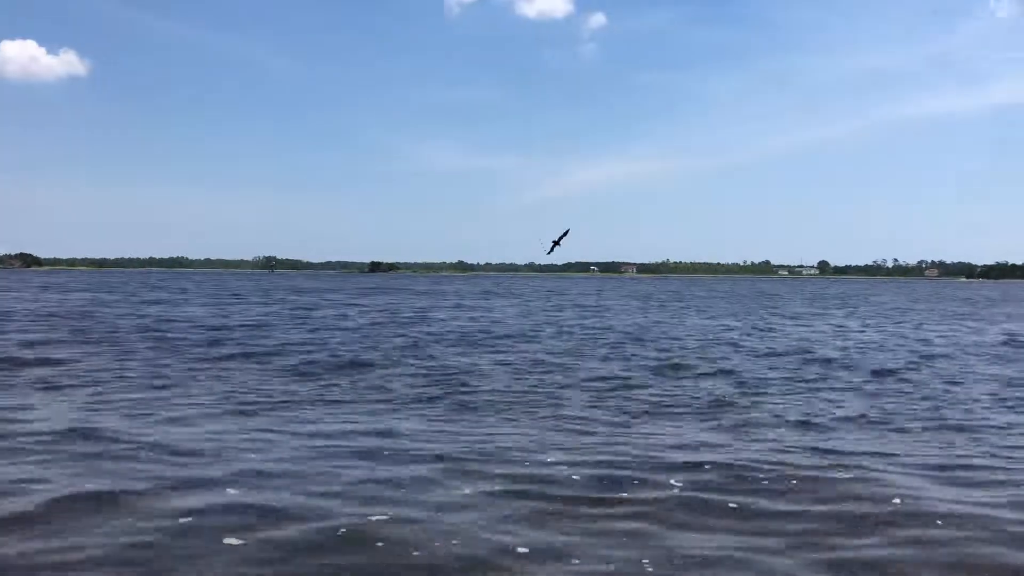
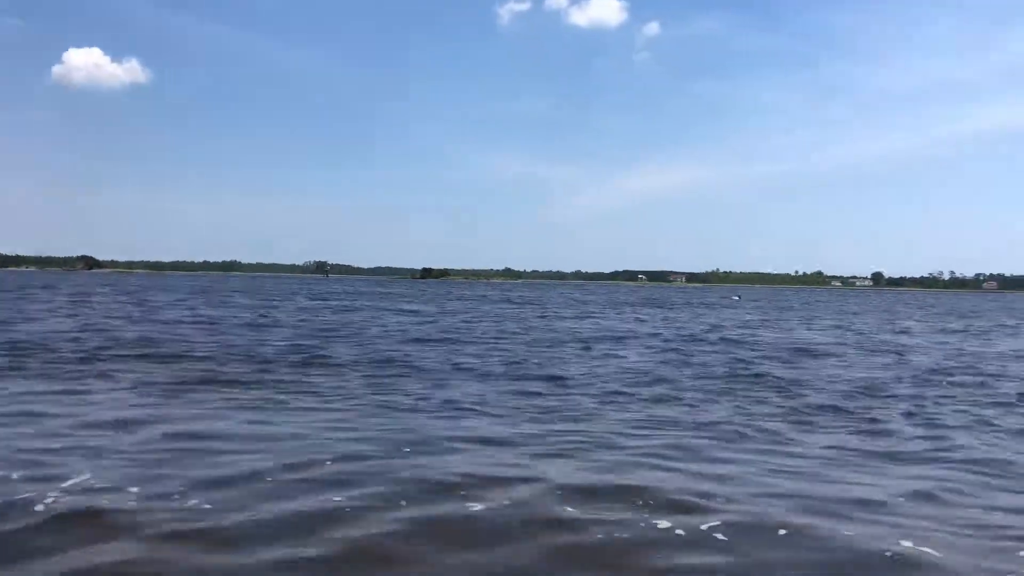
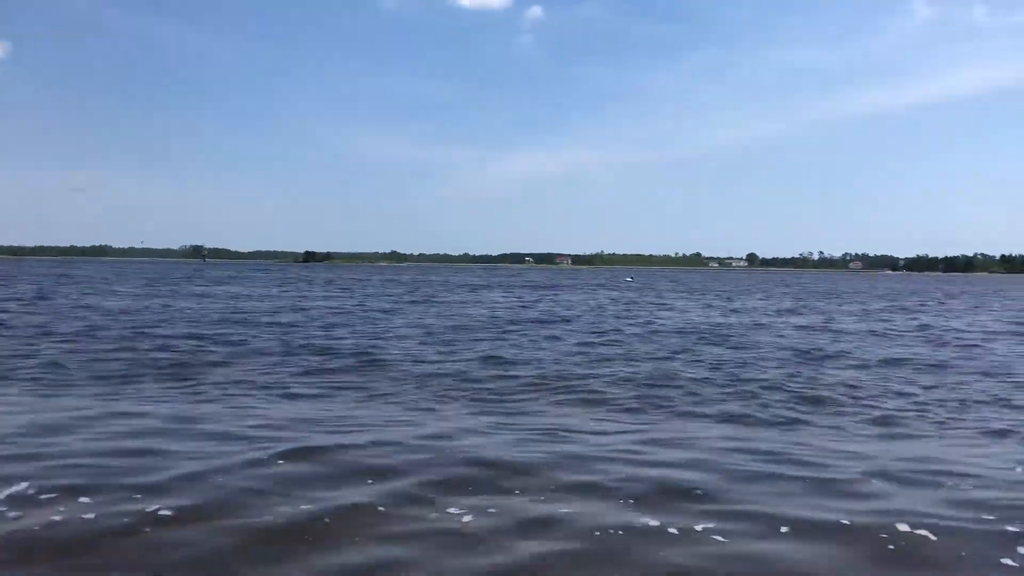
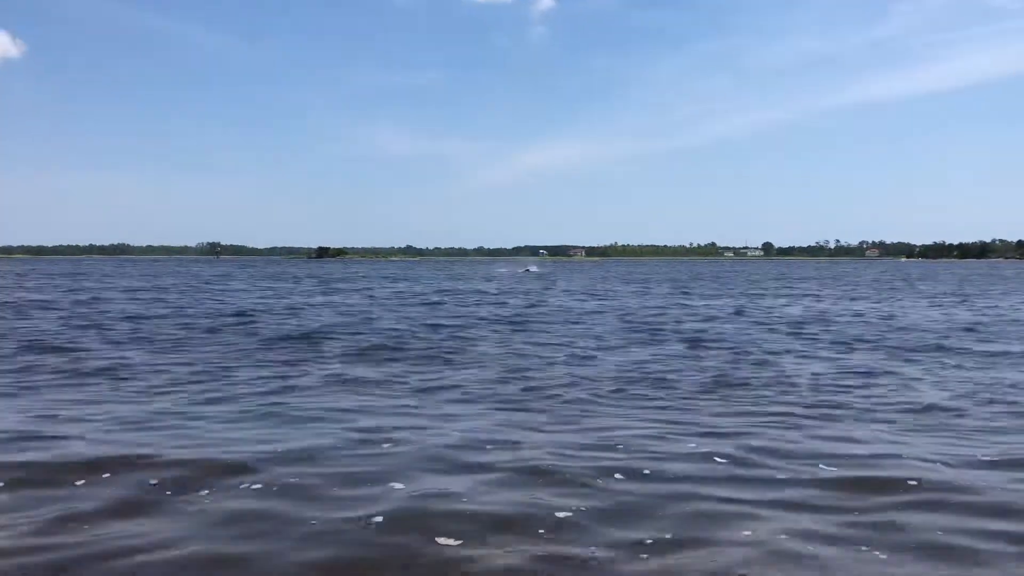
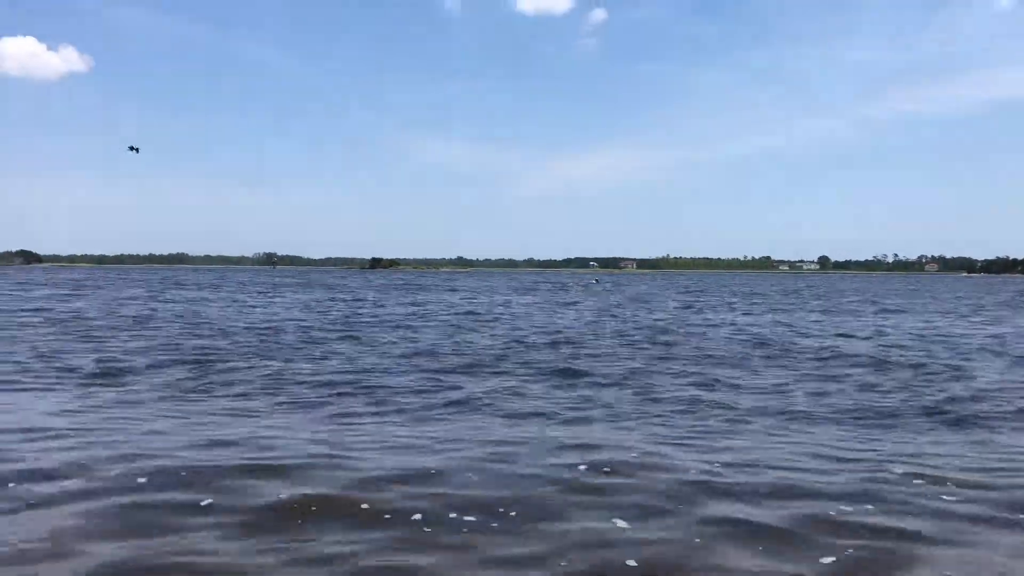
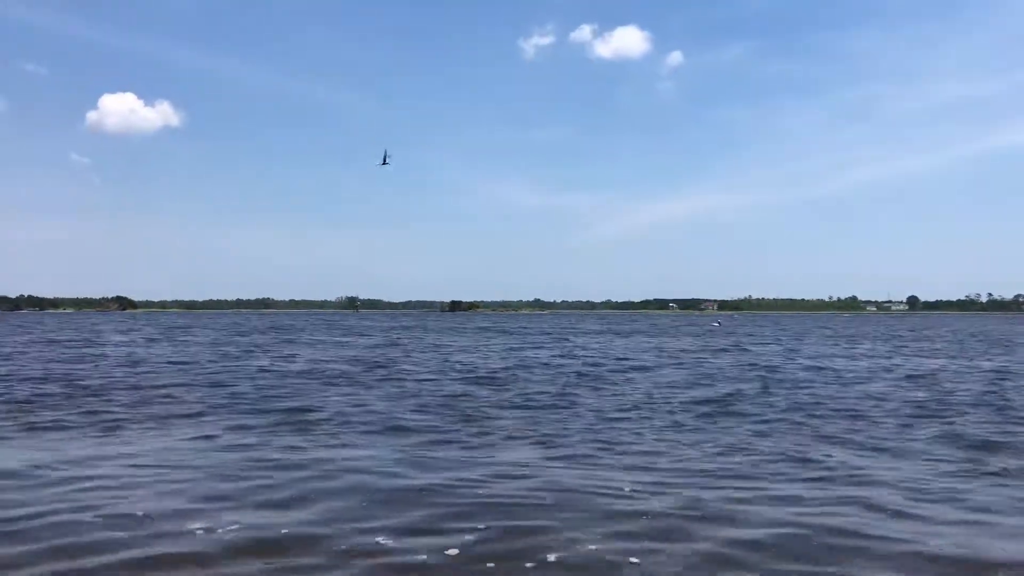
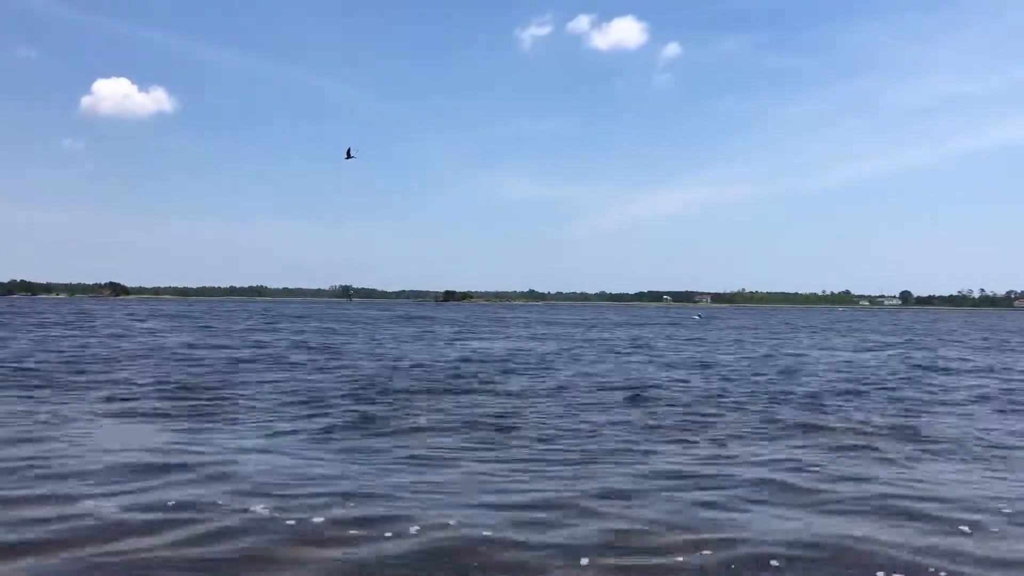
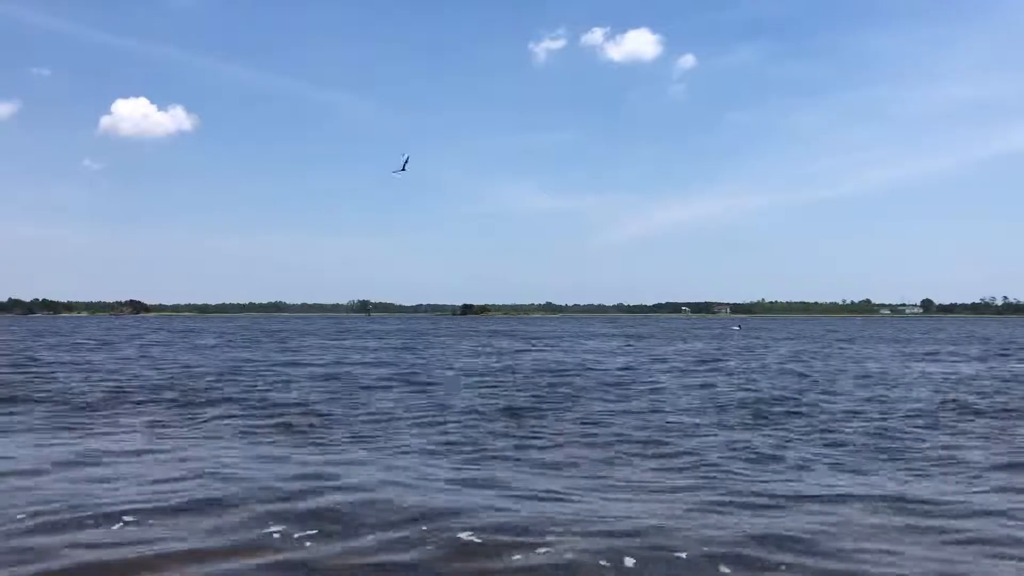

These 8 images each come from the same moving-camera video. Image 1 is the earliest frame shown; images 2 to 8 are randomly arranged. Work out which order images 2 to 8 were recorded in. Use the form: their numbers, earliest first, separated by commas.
4, 5, 7, 6, 8, 2, 3
